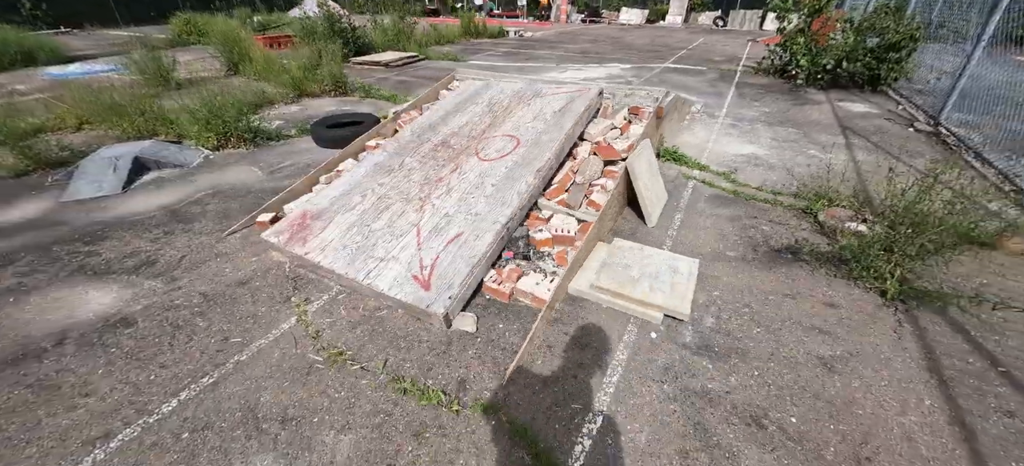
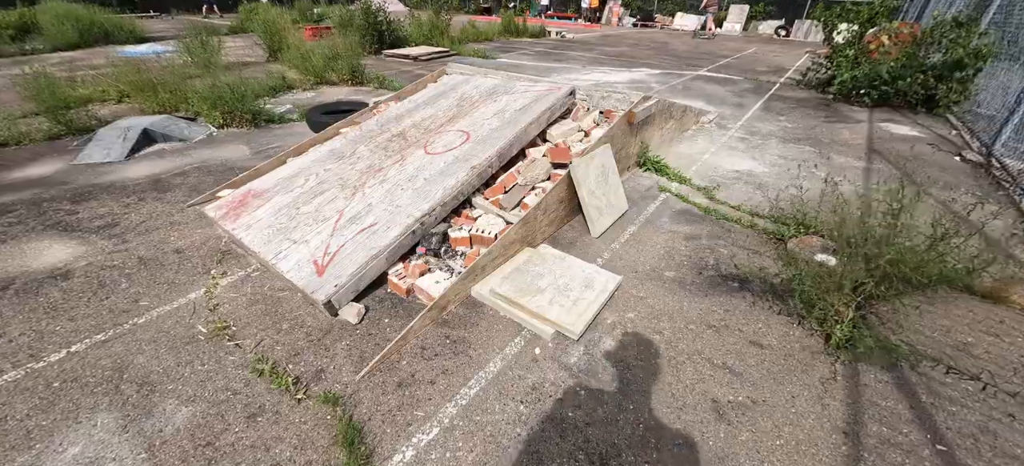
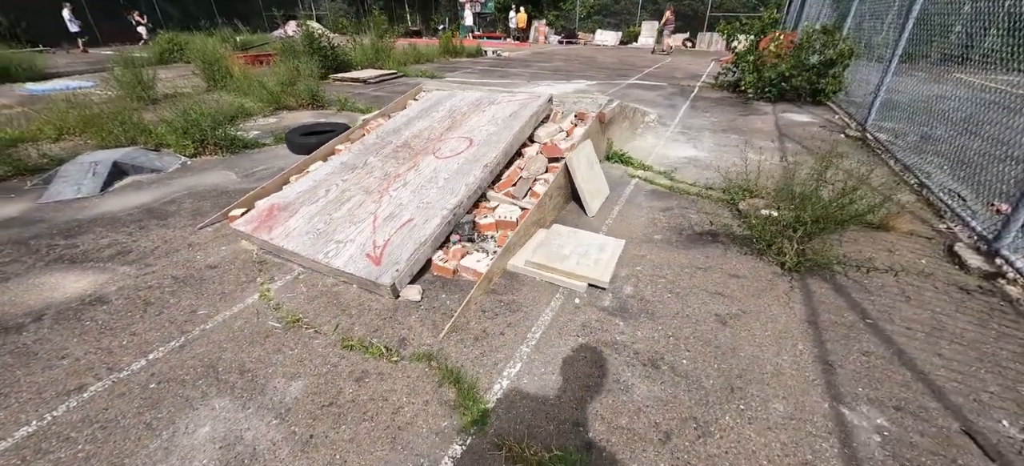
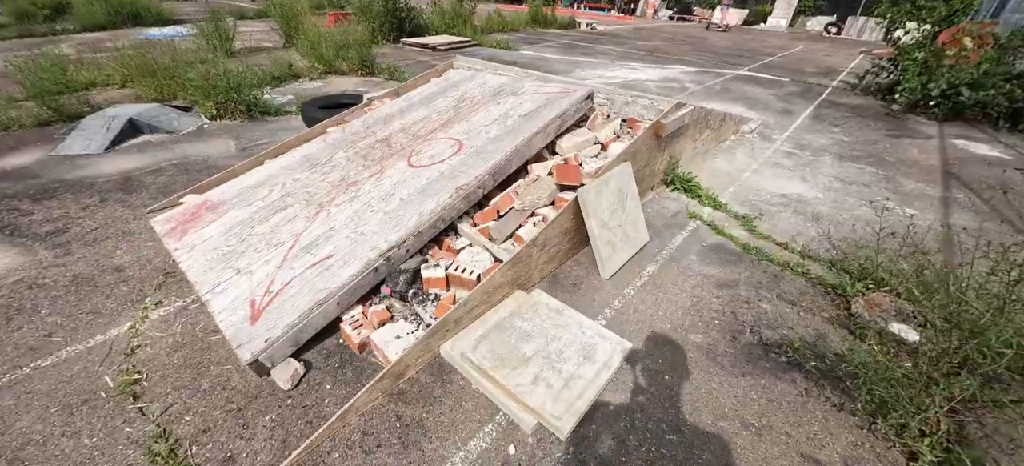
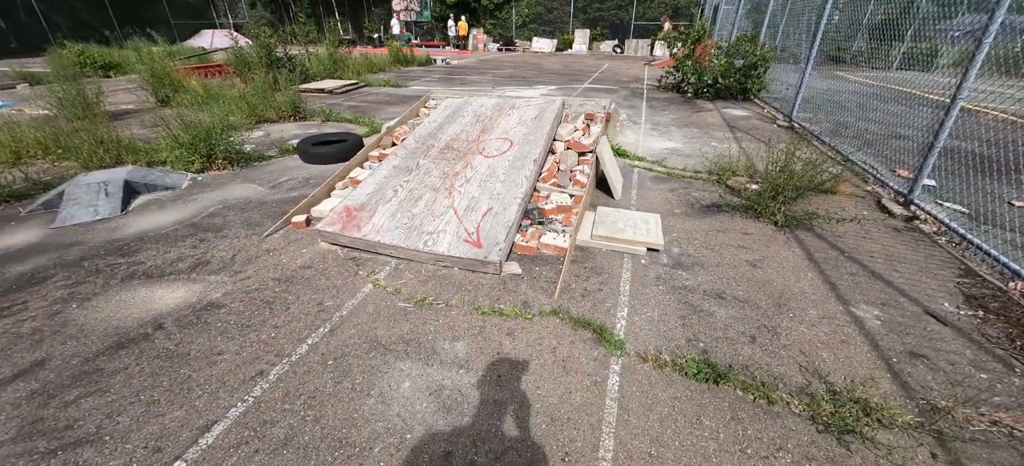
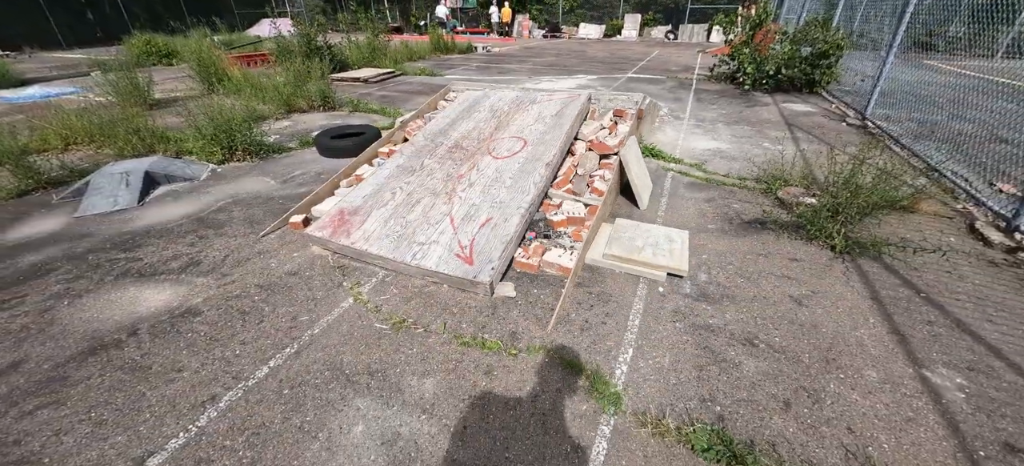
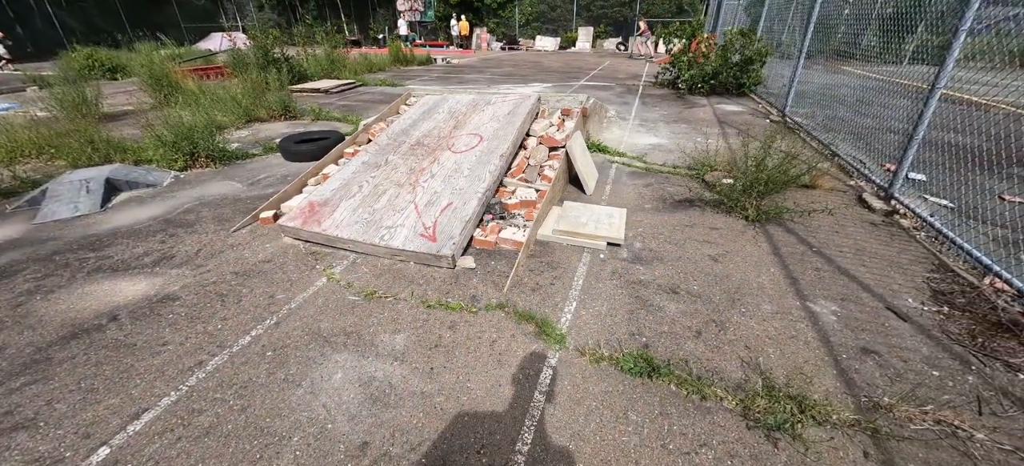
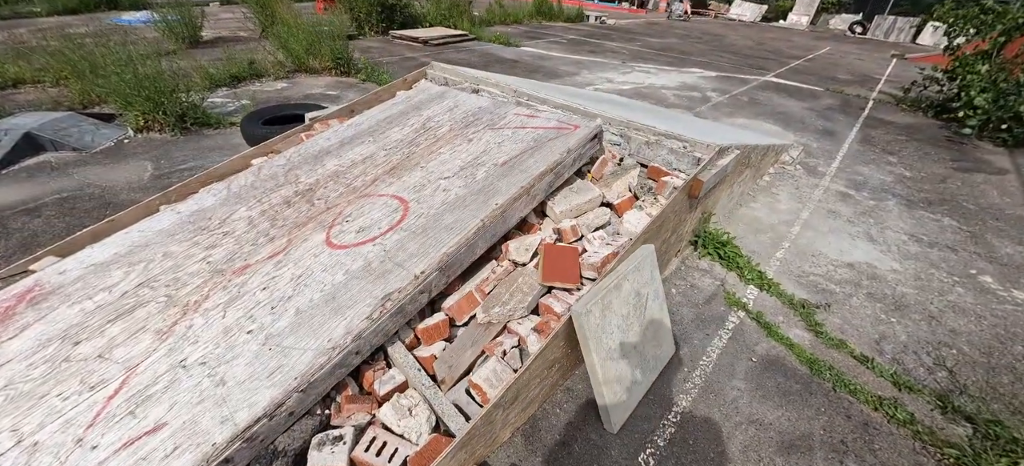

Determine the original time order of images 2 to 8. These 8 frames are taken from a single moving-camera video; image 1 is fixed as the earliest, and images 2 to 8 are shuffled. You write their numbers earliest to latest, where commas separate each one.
6, 5, 7, 3, 2, 4, 8
